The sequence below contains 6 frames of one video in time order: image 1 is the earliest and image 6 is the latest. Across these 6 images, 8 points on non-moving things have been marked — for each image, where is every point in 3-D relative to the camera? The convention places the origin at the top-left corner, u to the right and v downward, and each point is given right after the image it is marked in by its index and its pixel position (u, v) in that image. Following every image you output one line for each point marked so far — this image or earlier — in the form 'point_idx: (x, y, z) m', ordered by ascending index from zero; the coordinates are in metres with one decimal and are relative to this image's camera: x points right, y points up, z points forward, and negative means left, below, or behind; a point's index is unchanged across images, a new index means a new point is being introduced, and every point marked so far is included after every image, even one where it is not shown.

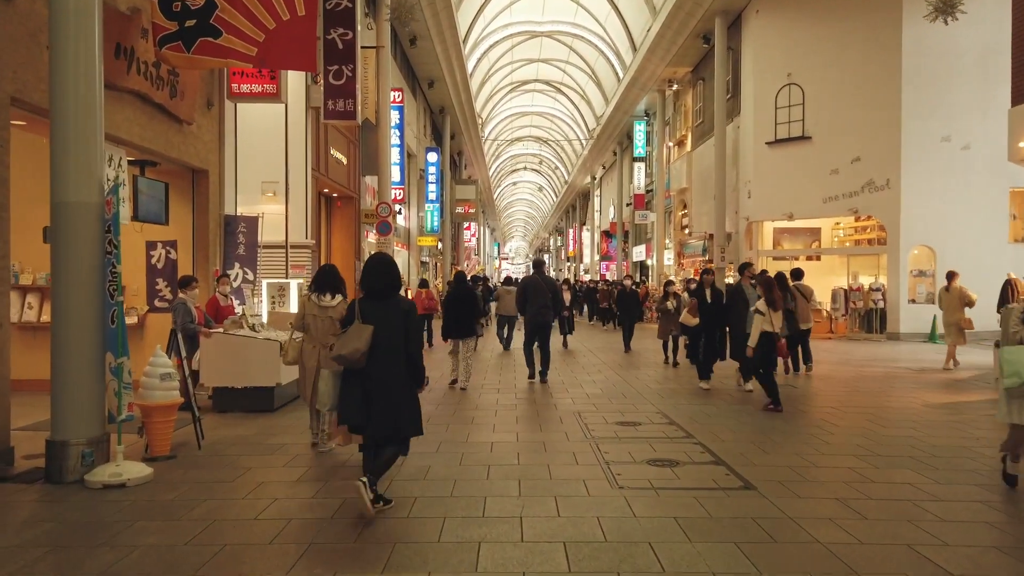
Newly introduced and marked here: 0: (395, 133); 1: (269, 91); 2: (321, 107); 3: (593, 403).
0: (-3.0, +3.9, +18.6) m
1: (-2.9, +2.4, +9.0) m
2: (-3.4, +3.2, +13.0) m
3: (+0.9, -1.2, +7.9) m
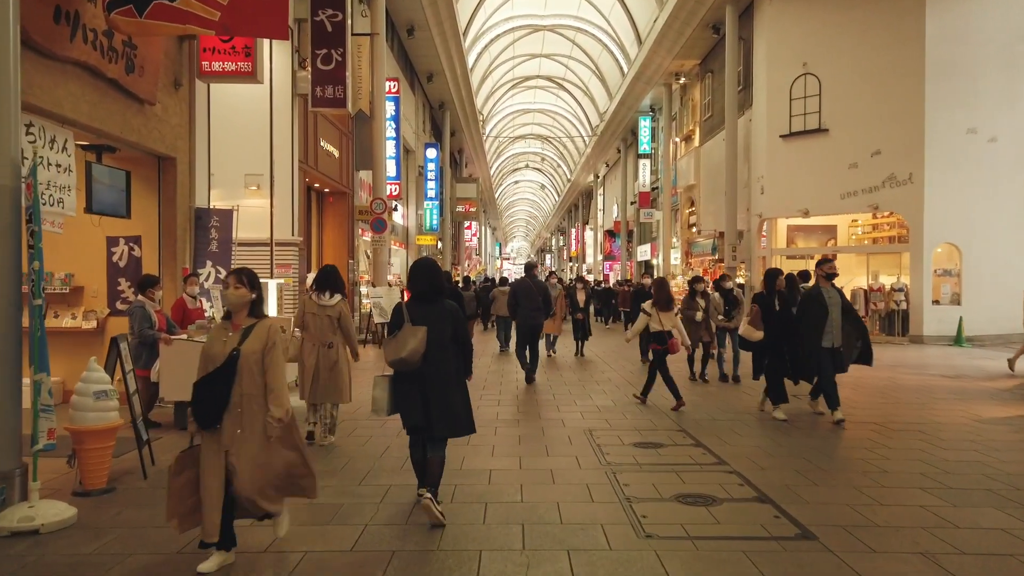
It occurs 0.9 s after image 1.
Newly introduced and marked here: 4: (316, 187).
0: (-2.9, +3.9, +17.7) m
1: (-2.9, +2.4, +8.1) m
2: (-3.3, +3.1, +12.1) m
3: (+0.9, -1.2, +7.0) m
4: (-3.9, +2.0, +14.8) m
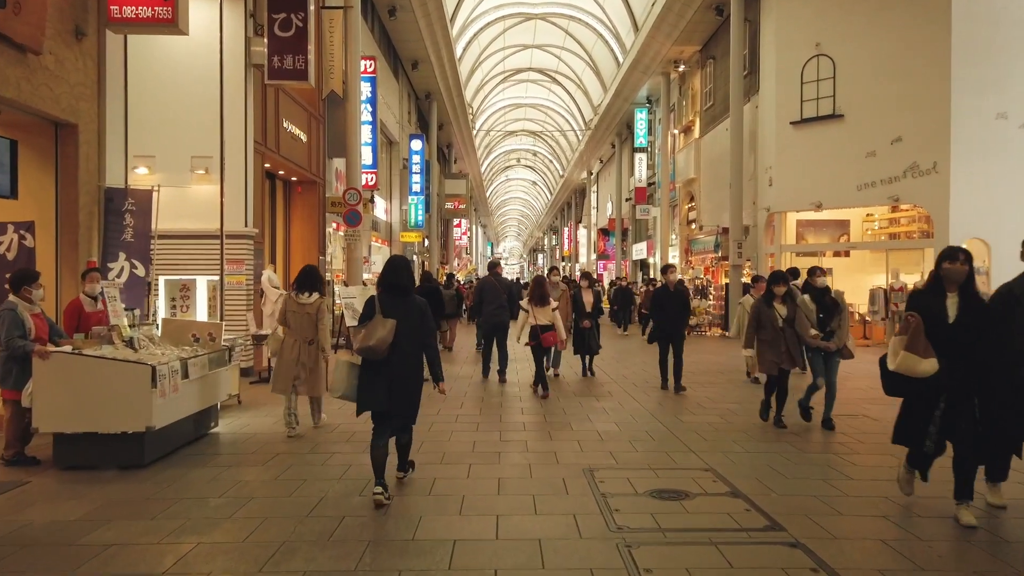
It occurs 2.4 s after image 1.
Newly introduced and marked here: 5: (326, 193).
0: (-3.2, +3.9, +16.2) m
1: (-3.1, +2.4, +6.6) m
2: (-3.5, +3.2, +10.6) m
3: (+0.7, -1.2, +5.5) m
4: (-4.1, +2.1, +13.2) m
5: (-3.7, +1.9, +14.7) m
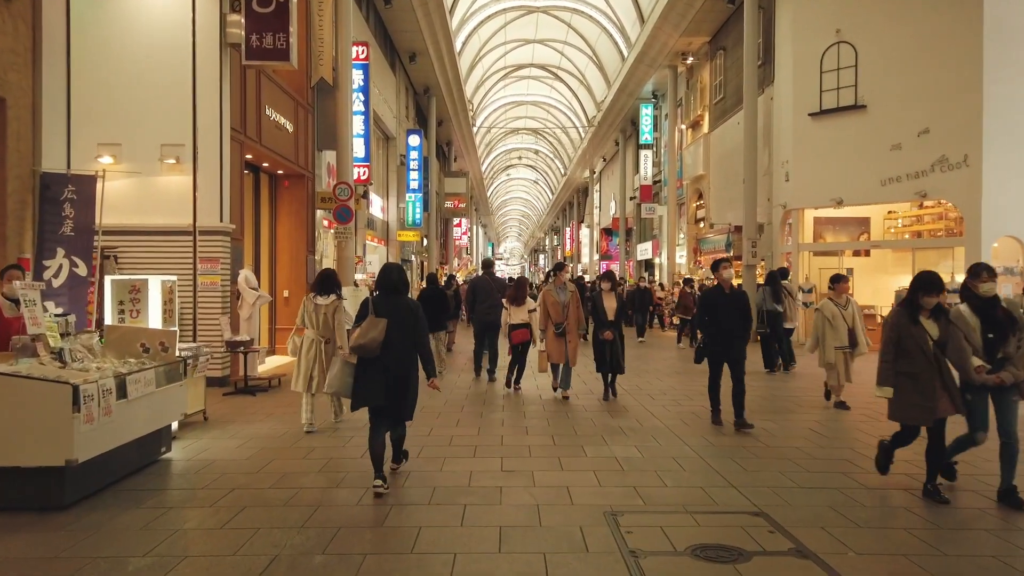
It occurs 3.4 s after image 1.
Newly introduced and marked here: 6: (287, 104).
0: (-3.2, +3.9, +15.2) m
1: (-3.1, +2.4, +5.6) m
2: (-3.5, +3.1, +9.6) m
3: (+0.7, -1.2, +4.6) m
4: (-4.1, +2.0, +12.3) m
5: (-3.7, +1.9, +13.8) m
6: (-3.8, +3.1, +12.4) m
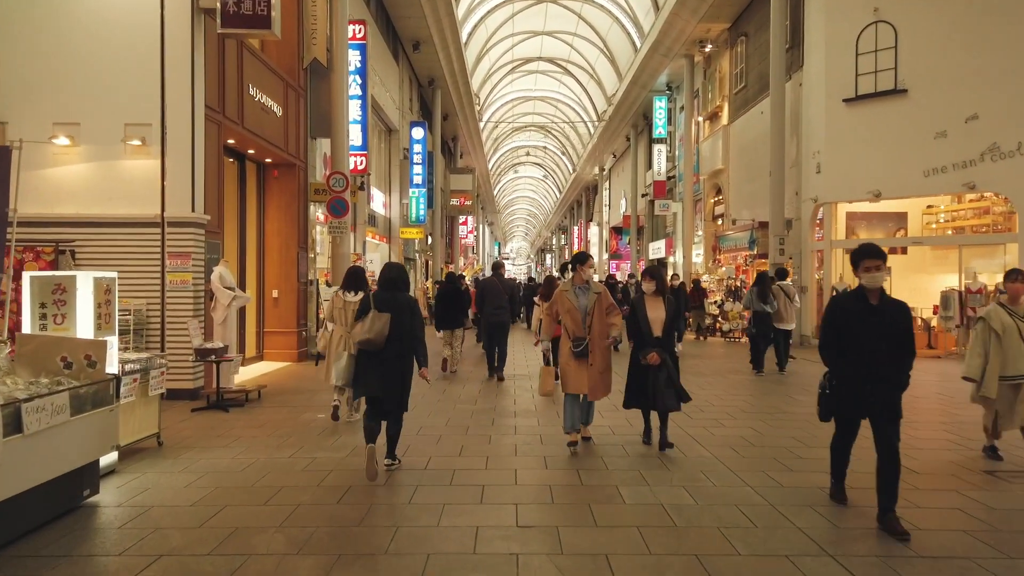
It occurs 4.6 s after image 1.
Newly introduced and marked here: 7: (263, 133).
0: (-3.0, +3.9, +14.0) m
1: (-2.9, +2.4, +4.4) m
2: (-3.4, +3.2, +8.5) m
3: (+0.8, -1.2, +3.4) m
4: (-3.9, +2.0, +11.1) m
5: (-3.5, +1.9, +12.6) m
6: (-3.6, +3.1, +11.3) m
7: (-3.6, +2.2, +10.7) m
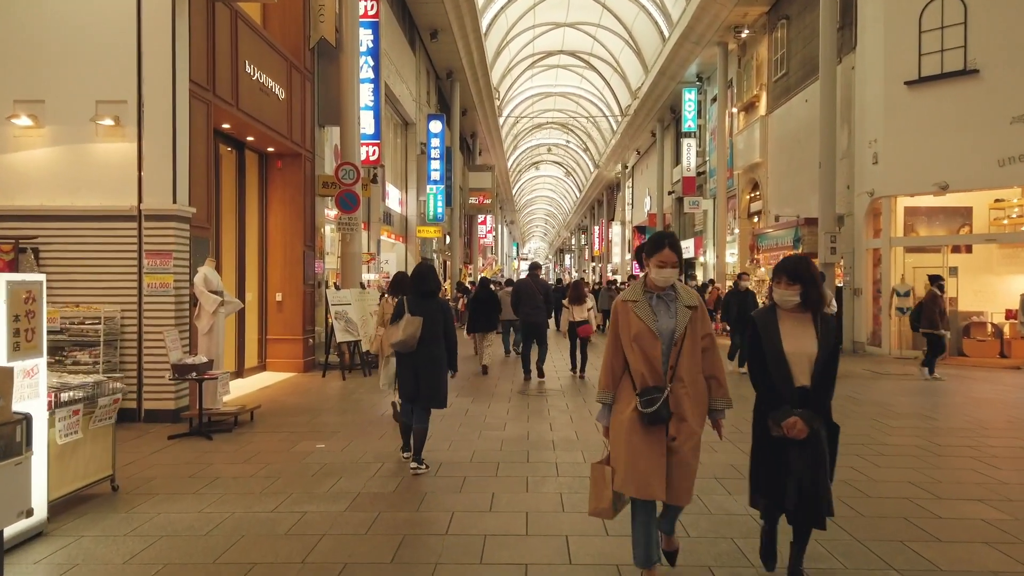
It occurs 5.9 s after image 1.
0: (-2.5, +3.9, +12.9) m
1: (-2.7, +2.4, +3.3) m
2: (-3.0, +3.1, +7.3) m
3: (+1.1, -1.3, +2.1) m
4: (-3.5, +2.0, +10.0) m
5: (-3.0, +1.8, +11.5) m
6: (-3.2, +3.1, +10.1) m
7: (-3.2, +2.2, +9.5) m
